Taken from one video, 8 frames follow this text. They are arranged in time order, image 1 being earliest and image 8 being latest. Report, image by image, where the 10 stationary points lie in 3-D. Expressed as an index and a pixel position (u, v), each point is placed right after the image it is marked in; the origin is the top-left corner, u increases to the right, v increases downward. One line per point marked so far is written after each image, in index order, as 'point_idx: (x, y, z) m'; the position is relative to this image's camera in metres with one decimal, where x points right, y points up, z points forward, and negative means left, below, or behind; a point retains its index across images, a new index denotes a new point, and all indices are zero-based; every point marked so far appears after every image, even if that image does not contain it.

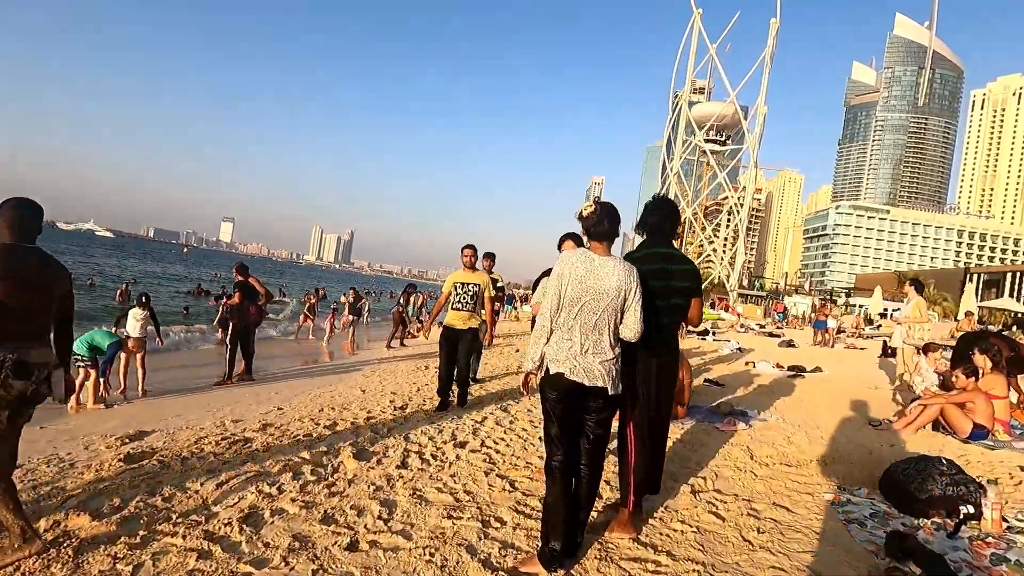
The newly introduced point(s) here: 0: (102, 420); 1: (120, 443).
0: (-5.0, -1.6, +6.5) m
1: (-3.8, -1.5, +5.2) m
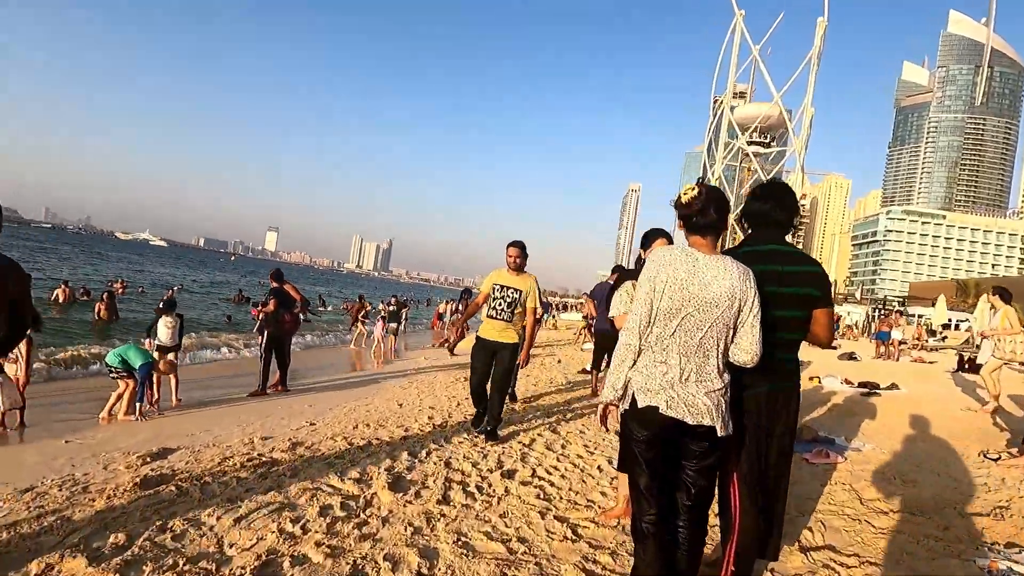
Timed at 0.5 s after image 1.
0: (-4.4, -1.7, +6.2) m
1: (-3.3, -1.6, +4.8) m
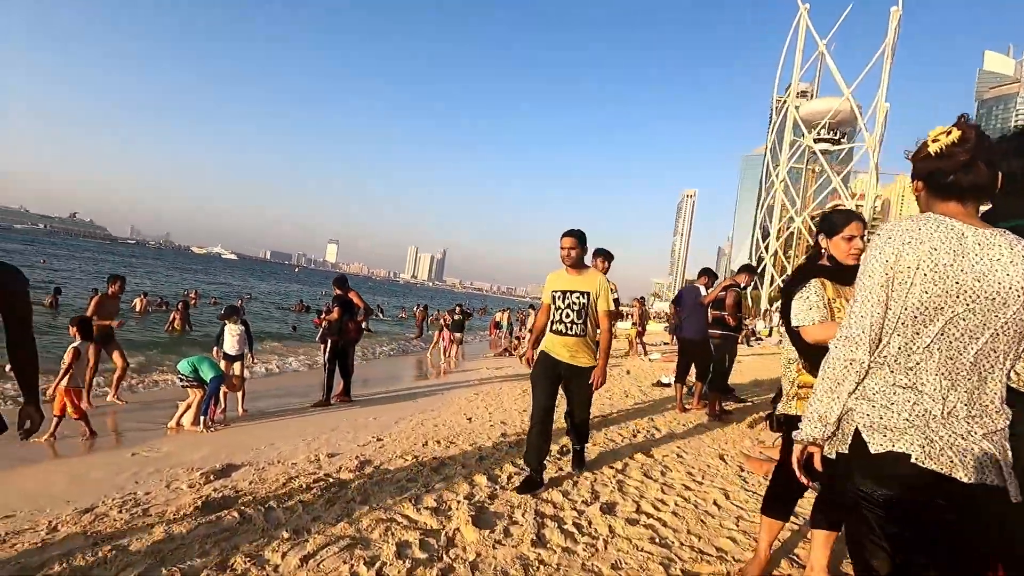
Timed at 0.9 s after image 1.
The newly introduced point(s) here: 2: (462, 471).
0: (-3.5, -1.7, +5.9) m
1: (-2.6, -1.6, +4.5) m
2: (-0.4, -1.6, +4.8) m
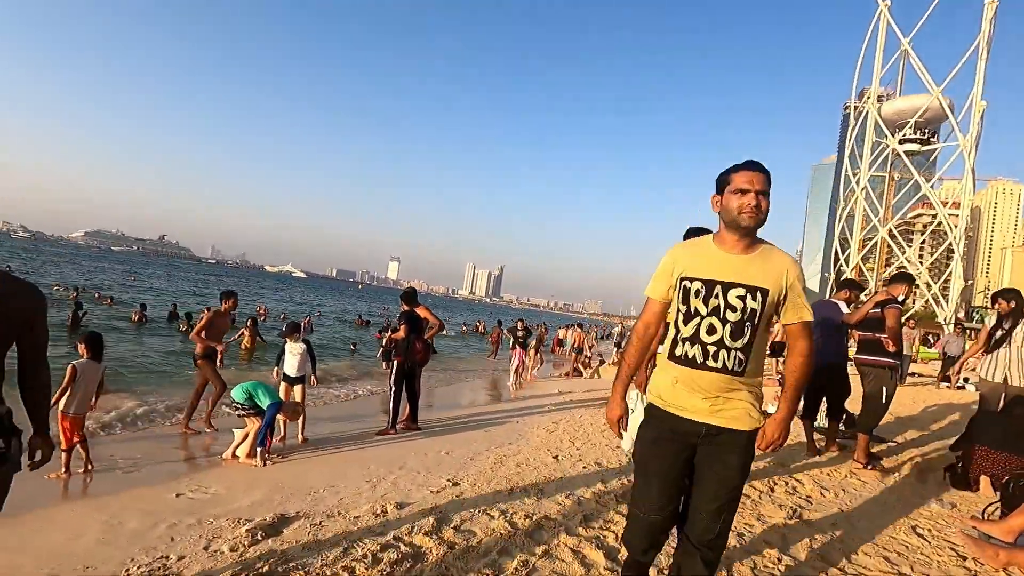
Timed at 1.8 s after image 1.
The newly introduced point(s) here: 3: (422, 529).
0: (-2.6, -1.9, +5.2) m
1: (-1.8, -1.7, +3.6) m
2: (+0.4, -1.7, +3.7) m
3: (-0.6, -1.8, +3.9) m
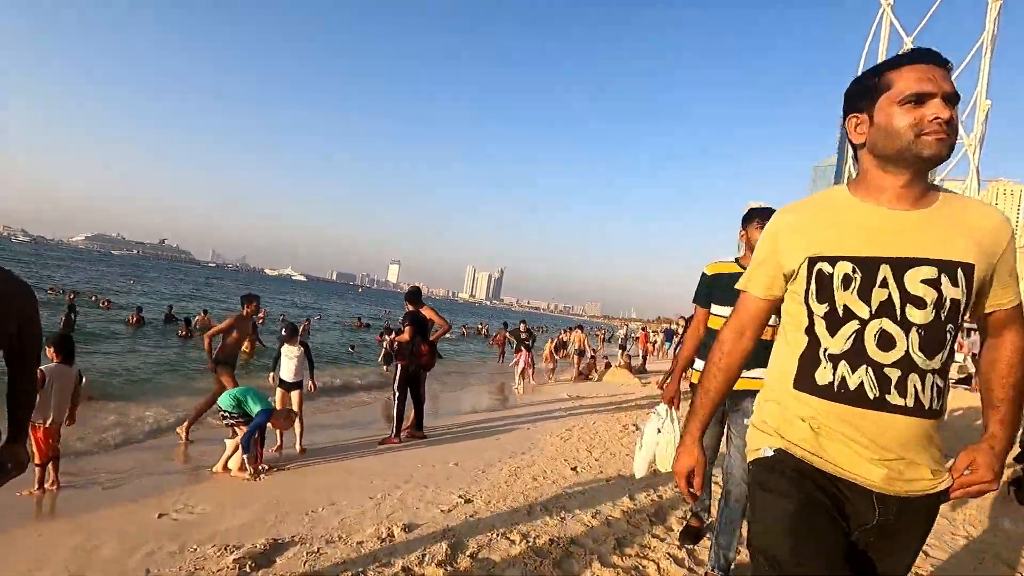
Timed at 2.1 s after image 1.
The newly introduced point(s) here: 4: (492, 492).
0: (-2.4, -1.9, +4.7) m
1: (-1.6, -1.7, +3.1) m
2: (+0.5, -1.7, +3.3) m
3: (-0.5, -1.7, +3.4) m
4: (-0.2, -1.9, +4.9) m
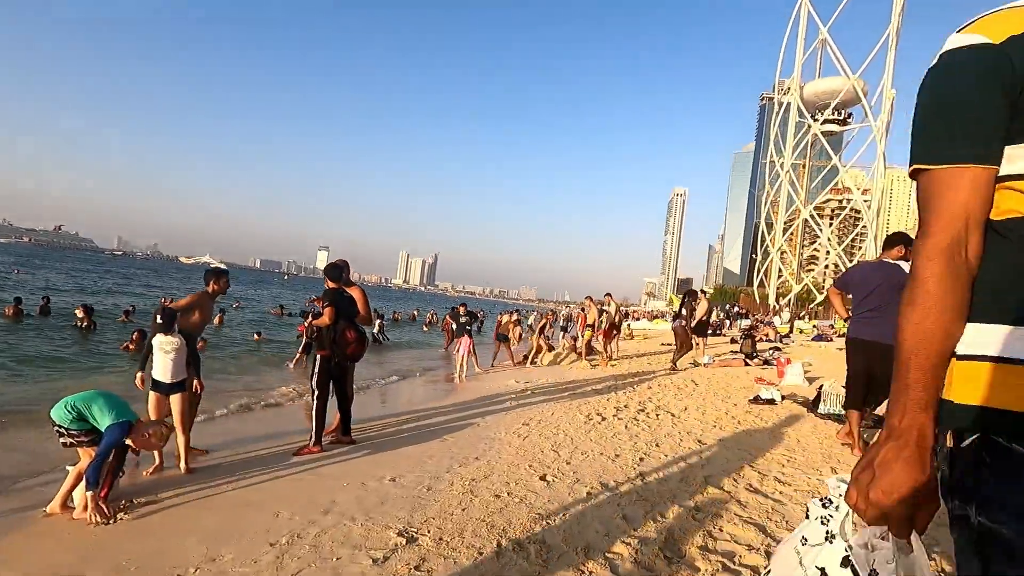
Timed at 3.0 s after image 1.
0: (-2.6, -1.6, +3.2) m
1: (-1.7, -1.5, +1.7) m
2: (+0.4, -1.5, +2.1) m
3: (-0.6, -1.5, +2.1) m
4: (-0.5, -1.6, +3.6) m
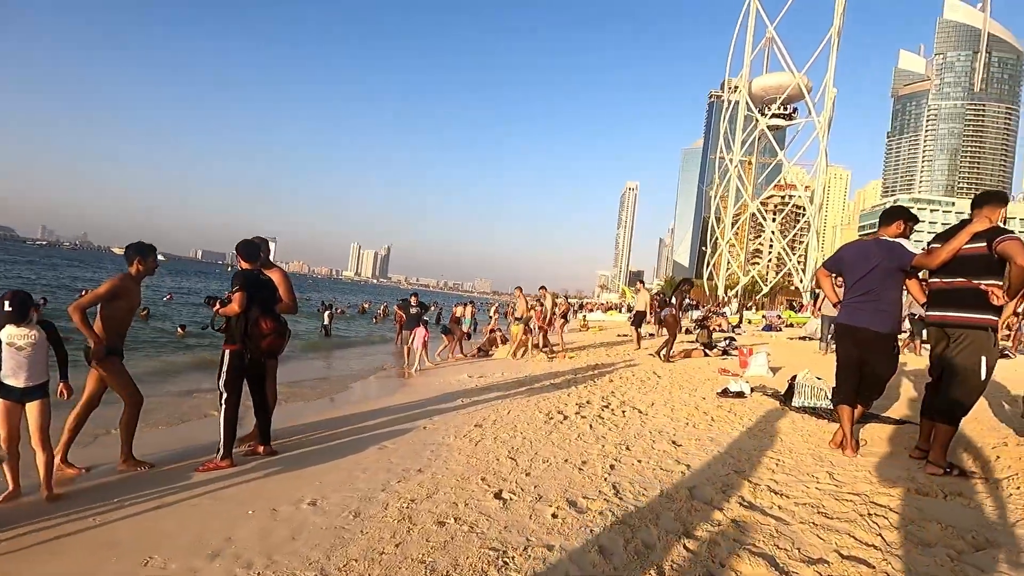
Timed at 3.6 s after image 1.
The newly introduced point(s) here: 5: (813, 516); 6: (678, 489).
0: (-2.9, -1.5, +2.1) m
1: (-1.8, -1.4, +0.8) m
2: (+0.3, -1.3, +1.3) m
3: (-0.7, -1.4, +1.3) m
4: (-0.7, -1.4, +2.8) m
5: (+1.9, -1.4, +3.3) m
6: (+1.2, -1.4, +3.8) m
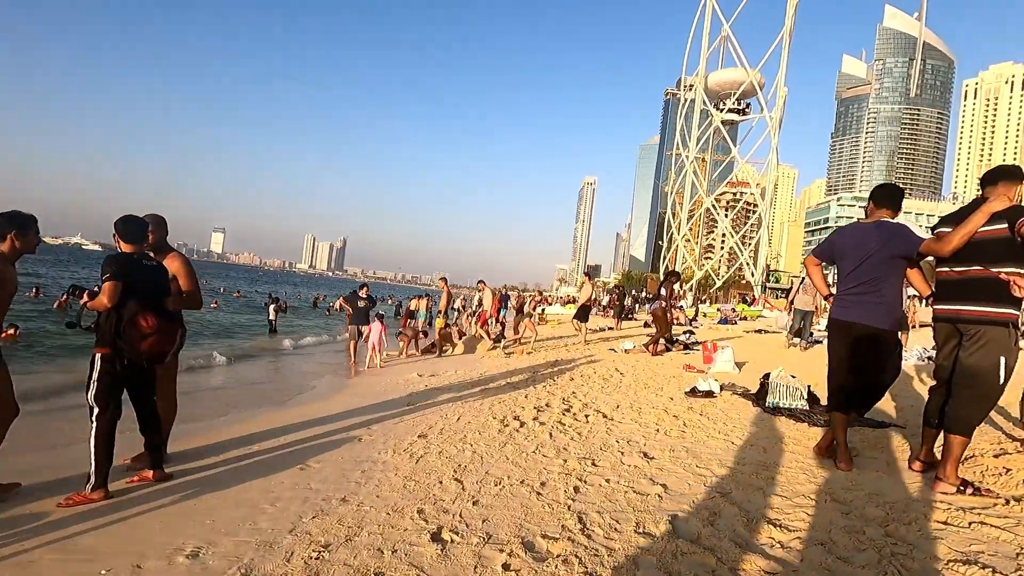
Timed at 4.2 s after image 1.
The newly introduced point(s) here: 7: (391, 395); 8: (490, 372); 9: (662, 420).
0: (-3.1, -1.5, +1.2) m
1: (-1.9, -1.3, -0.1) m
2: (+0.1, -1.3, +0.6) m
3: (-0.9, -1.3, +0.4) m
4: (-1.0, -1.4, +1.9) m
5: (+1.6, -1.3, +2.7) m
6: (+0.8, -1.3, +3.1) m
7: (-1.8, -1.6, +8.3) m
8: (-0.4, -1.6, +10.3) m
9: (+1.6, -1.4, +5.8) m
